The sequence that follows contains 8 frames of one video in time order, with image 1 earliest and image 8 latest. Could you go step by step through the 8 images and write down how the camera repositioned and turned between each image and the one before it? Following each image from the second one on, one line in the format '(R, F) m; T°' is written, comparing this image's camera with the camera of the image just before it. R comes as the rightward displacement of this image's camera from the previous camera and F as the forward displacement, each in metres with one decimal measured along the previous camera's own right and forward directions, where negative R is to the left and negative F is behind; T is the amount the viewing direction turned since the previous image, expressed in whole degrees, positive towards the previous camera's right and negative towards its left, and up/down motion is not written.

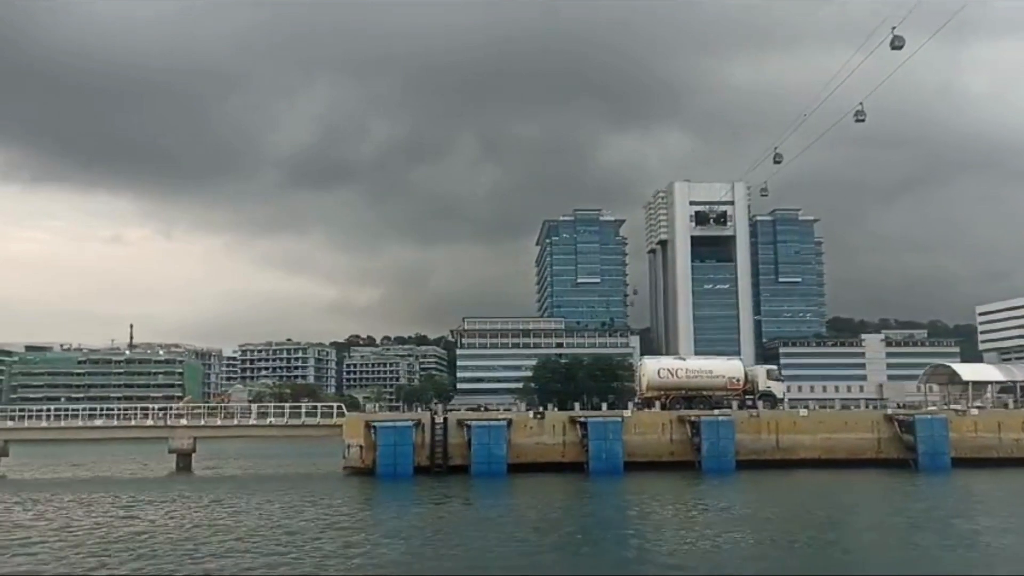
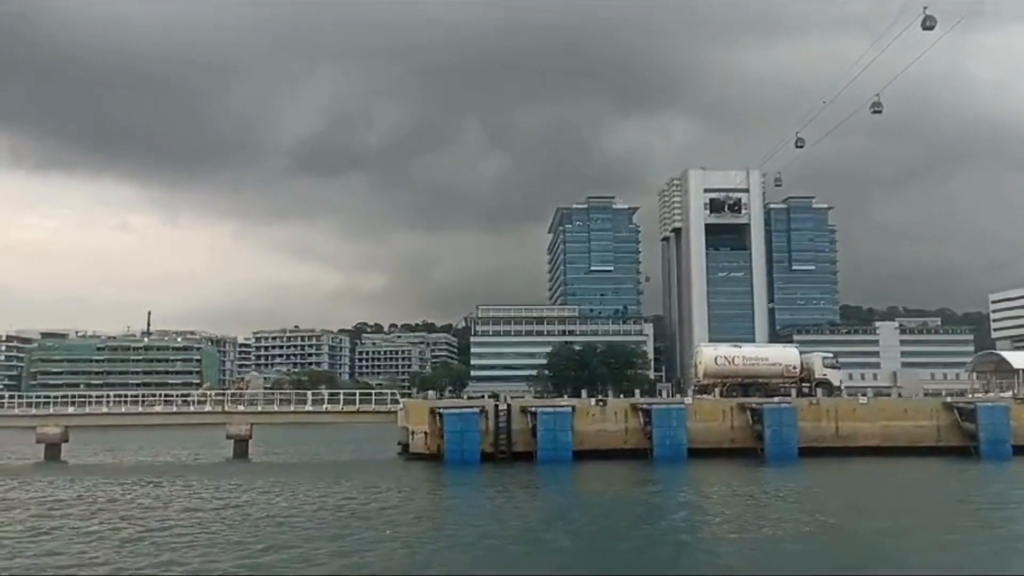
(-1.9, -0.2) m; -1°
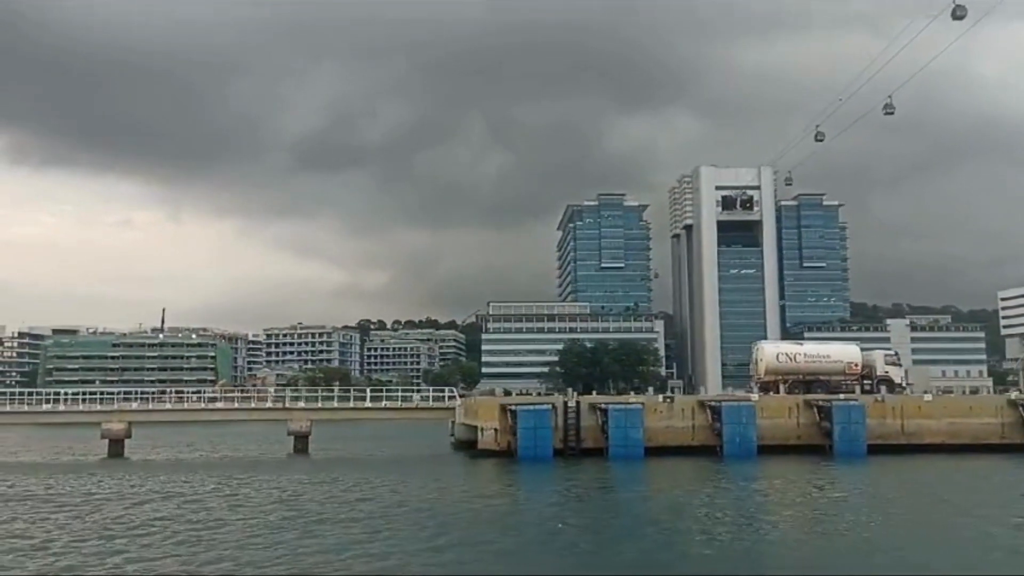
(-2.3, -0.3) m; 0°
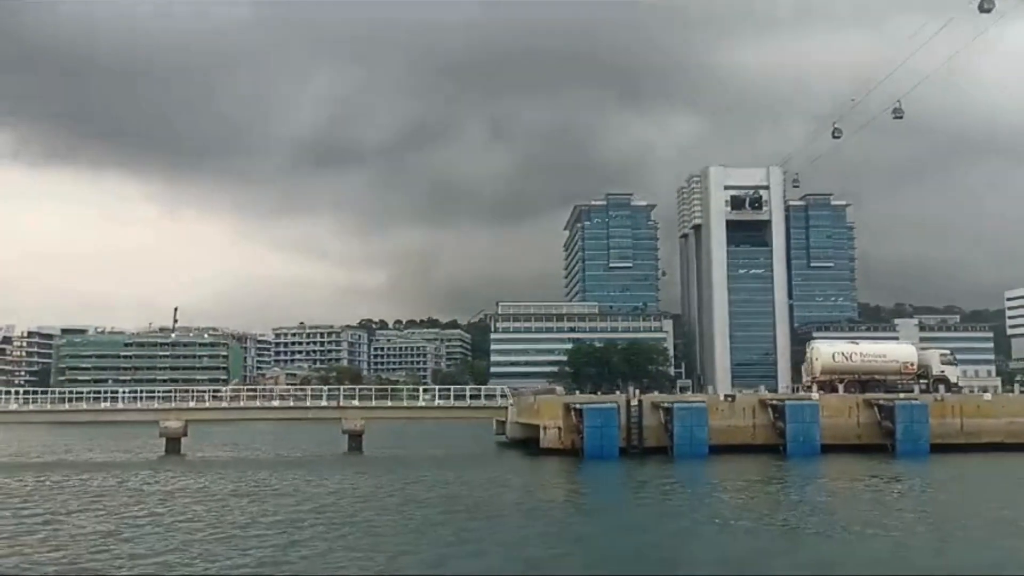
(-2.1, -0.2) m; 0°
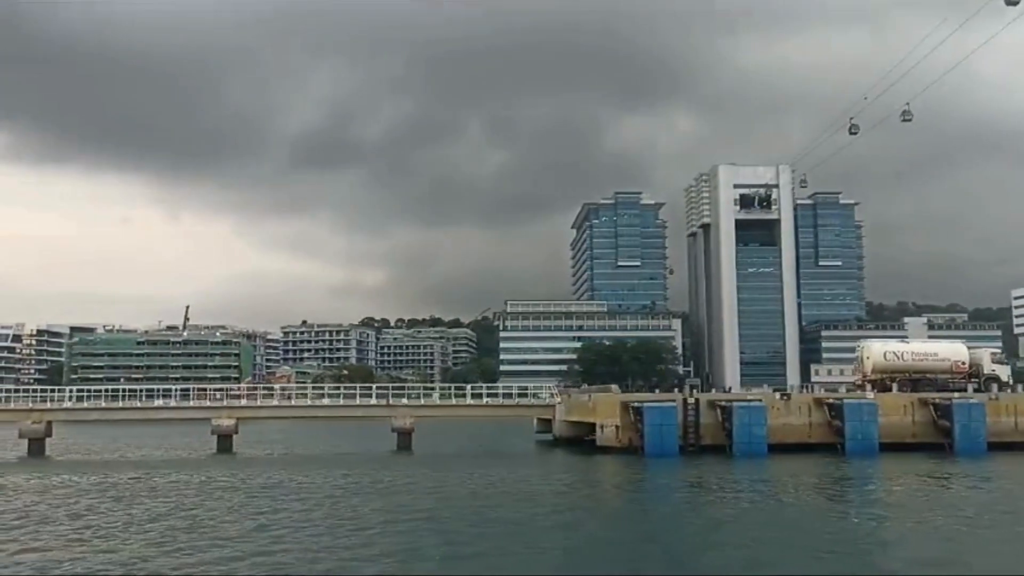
(-1.9, -0.2) m; 0°
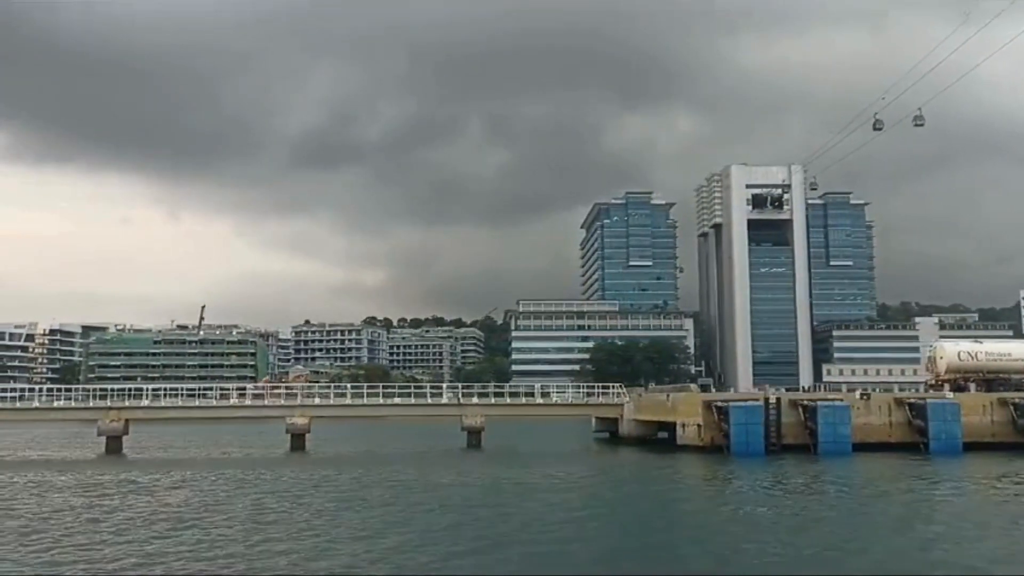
(-2.8, -0.3) m; 0°
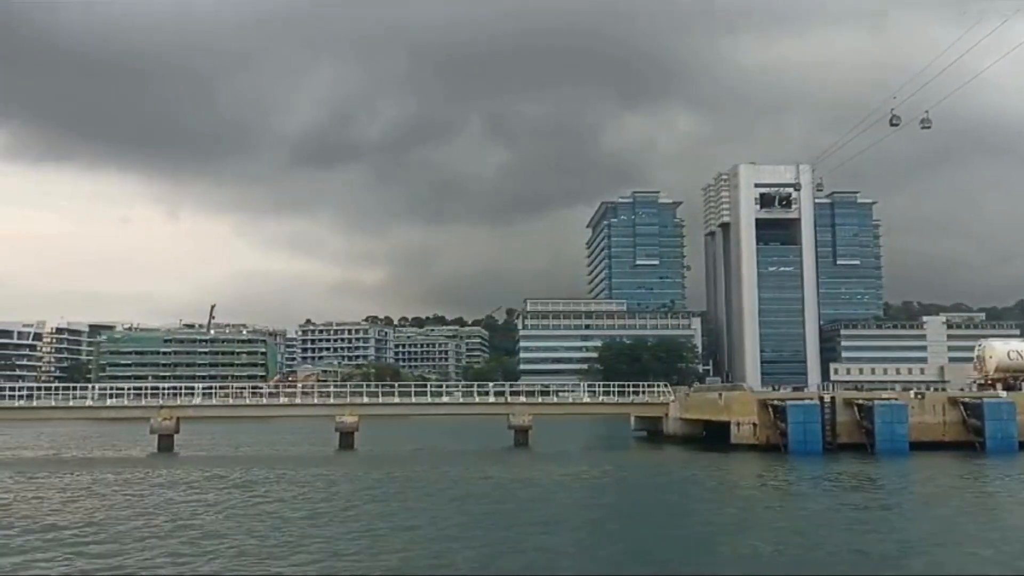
(-1.9, -0.2) m; 0°
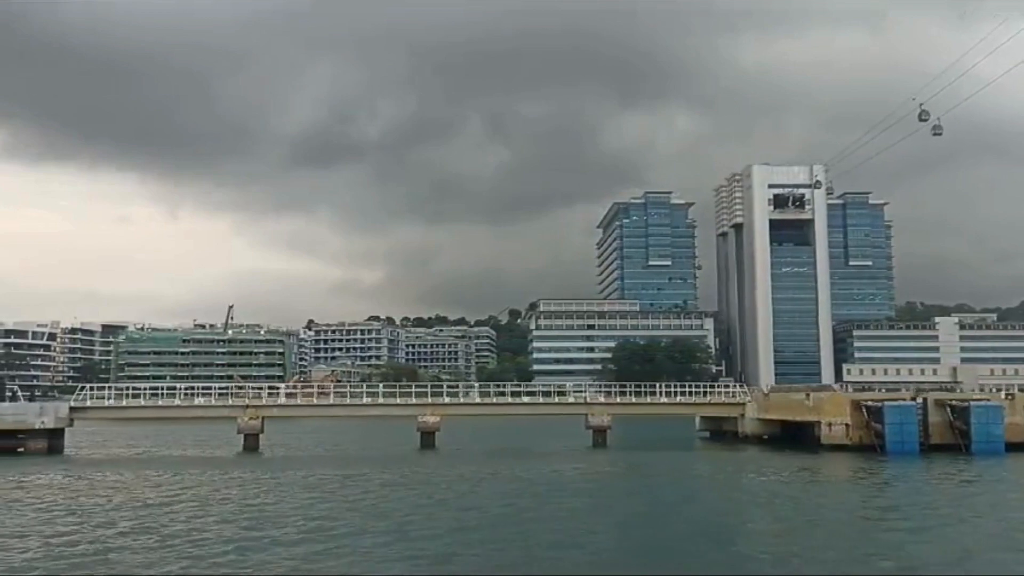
(-3.3, -0.3) m; 0°
